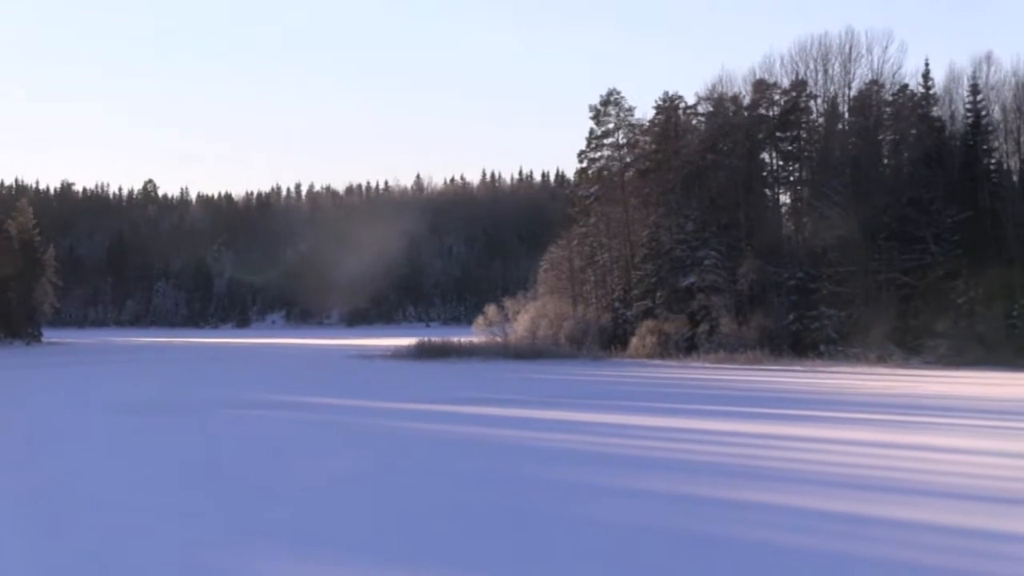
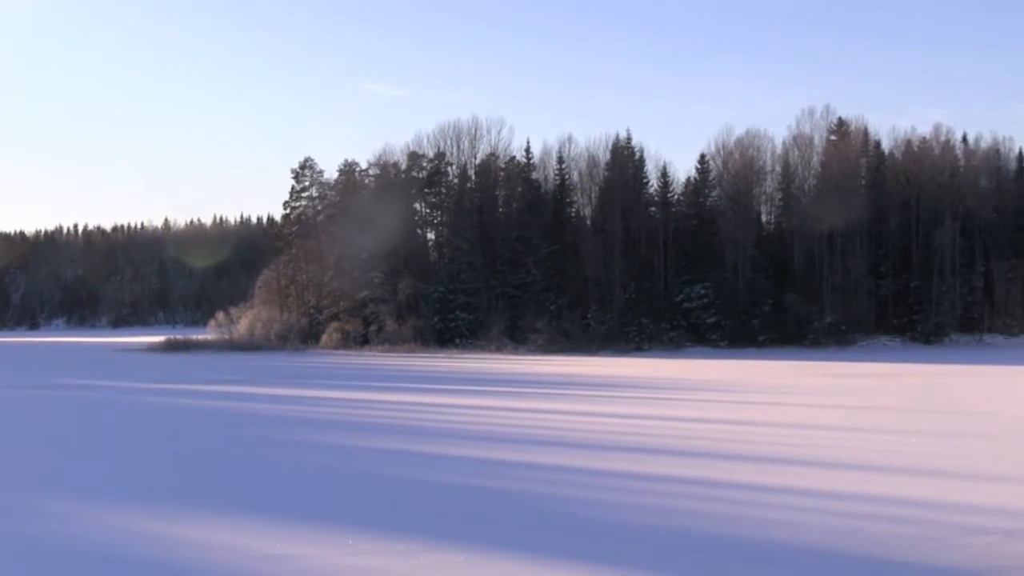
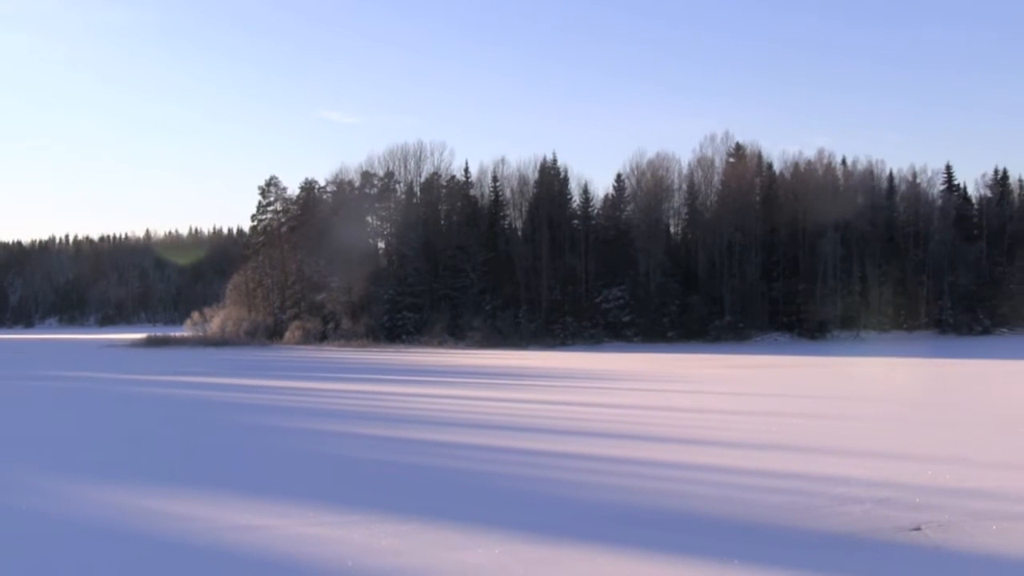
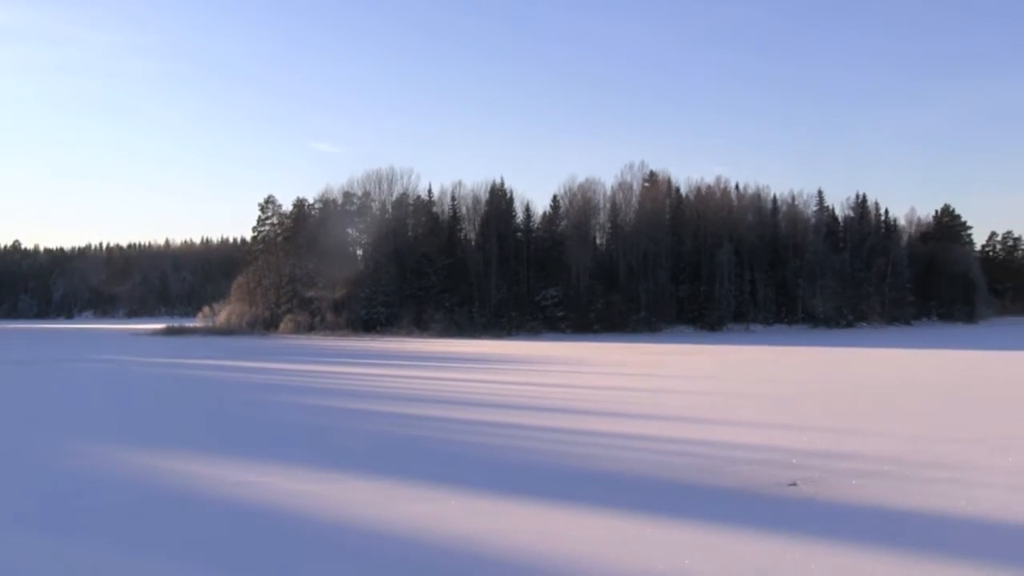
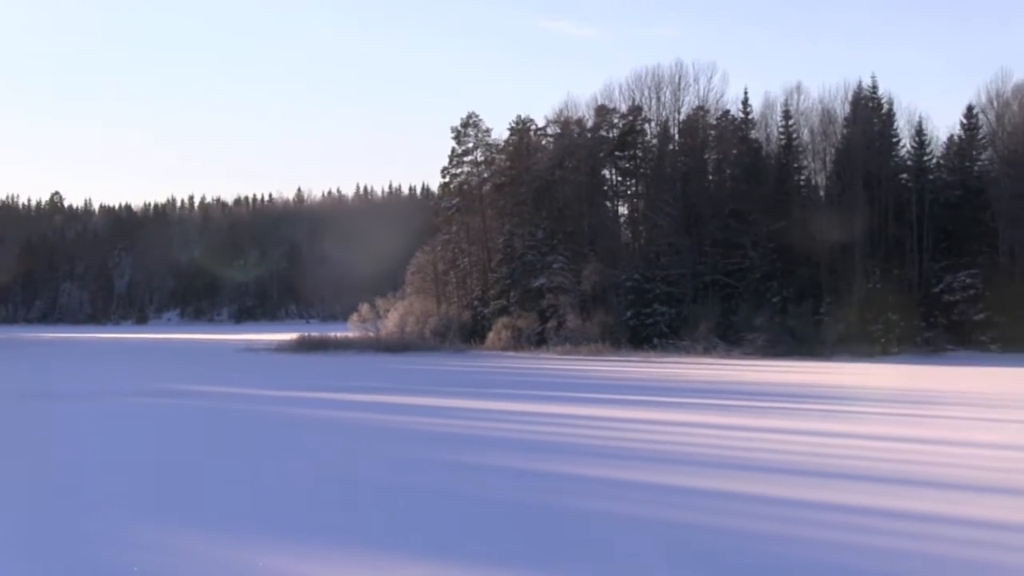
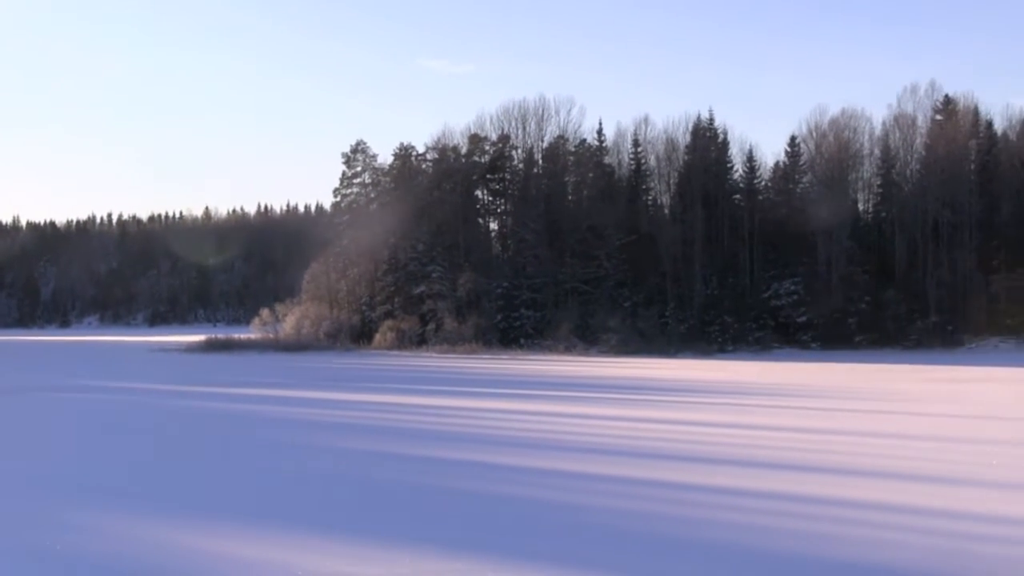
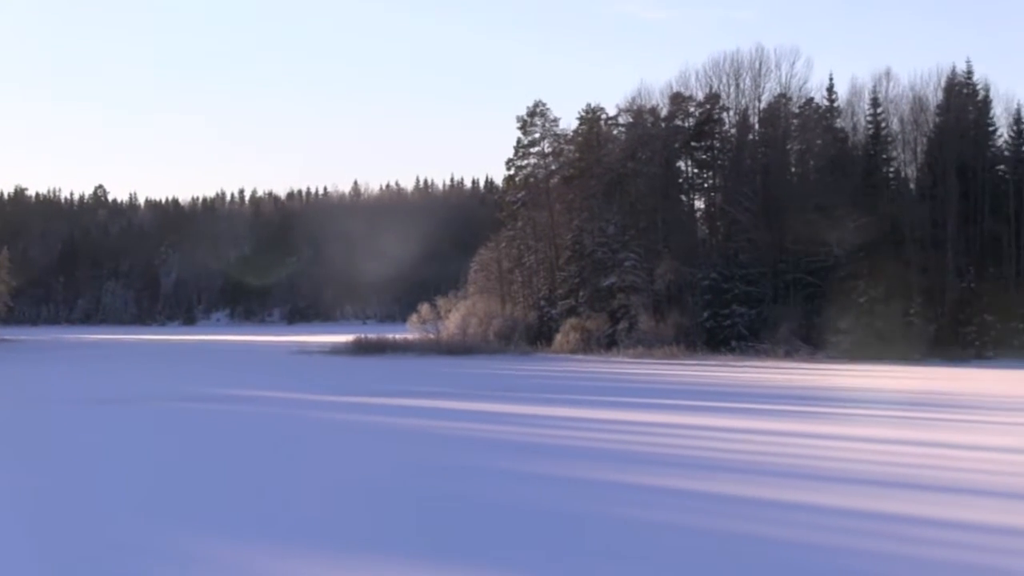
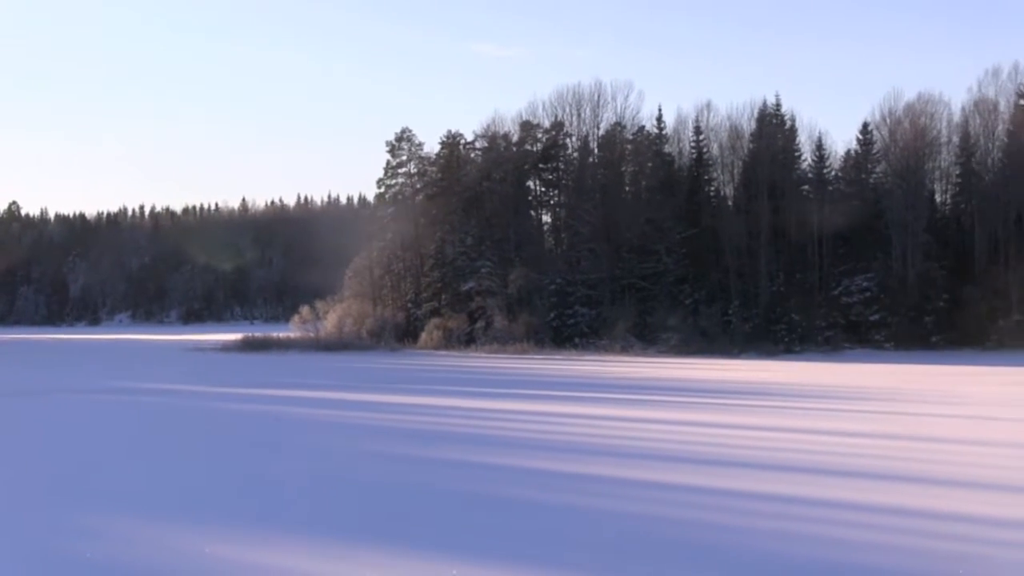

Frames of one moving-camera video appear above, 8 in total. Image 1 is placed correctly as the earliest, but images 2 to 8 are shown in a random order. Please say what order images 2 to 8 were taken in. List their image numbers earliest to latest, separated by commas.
7, 5, 8, 6, 2, 3, 4
